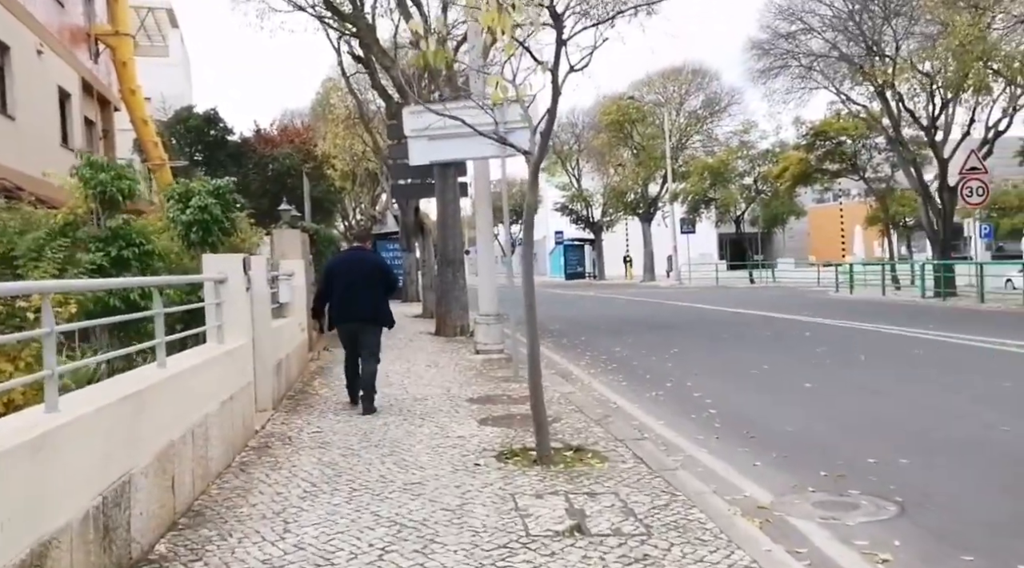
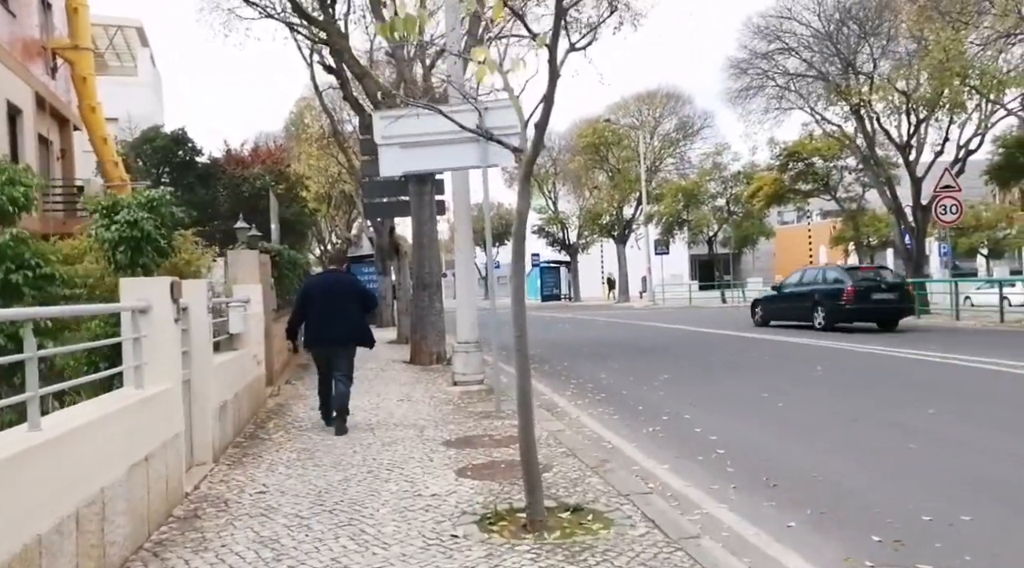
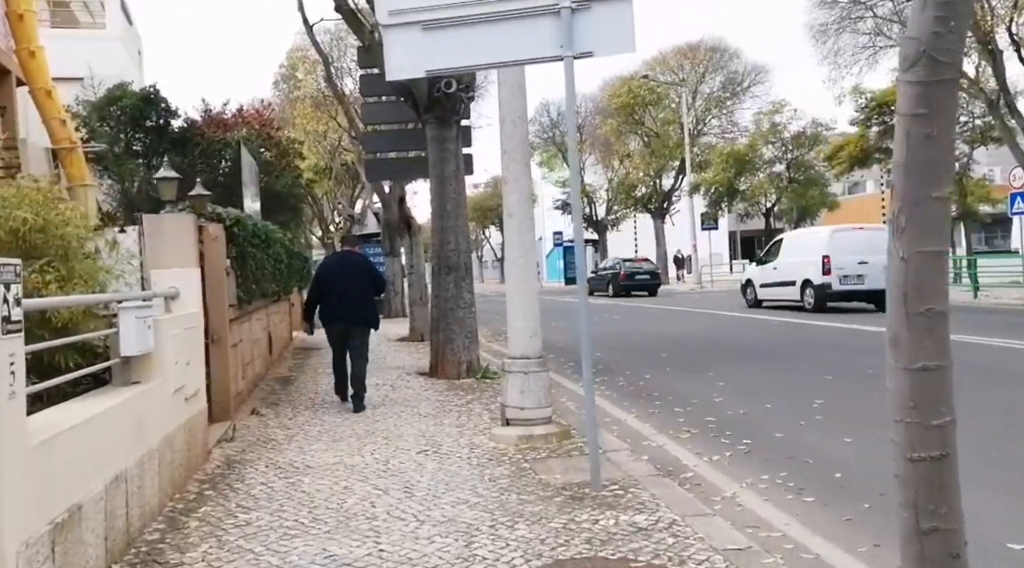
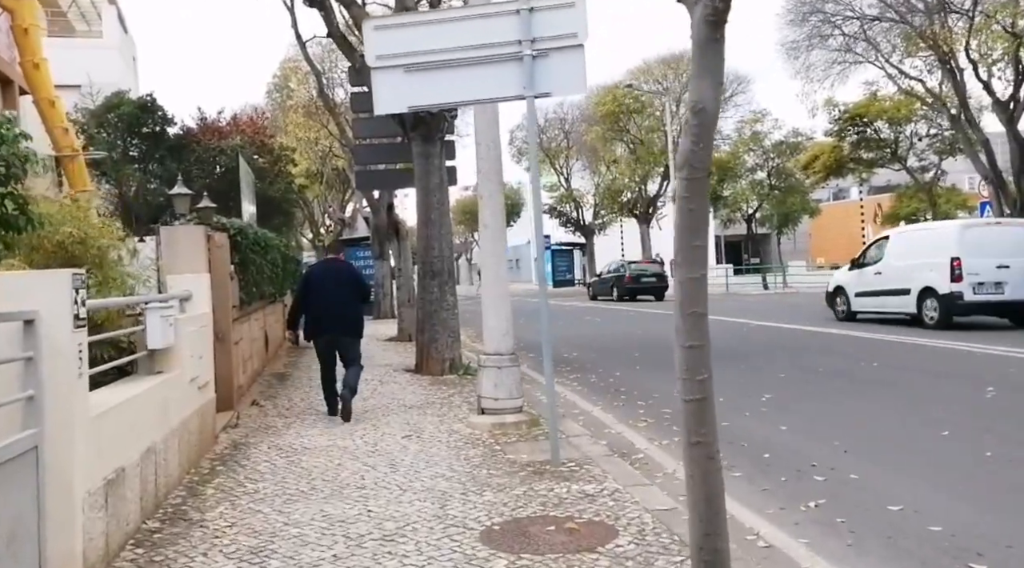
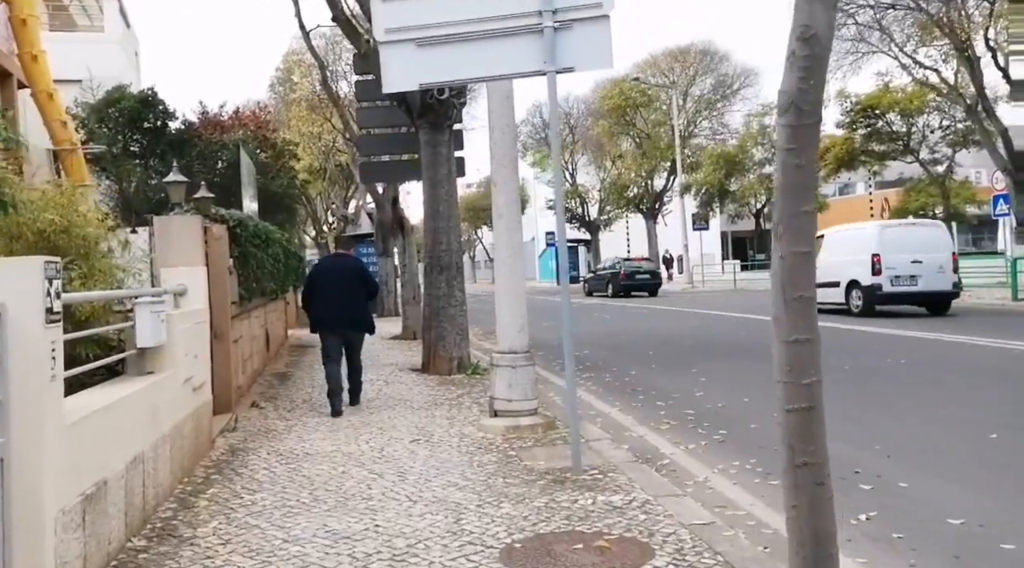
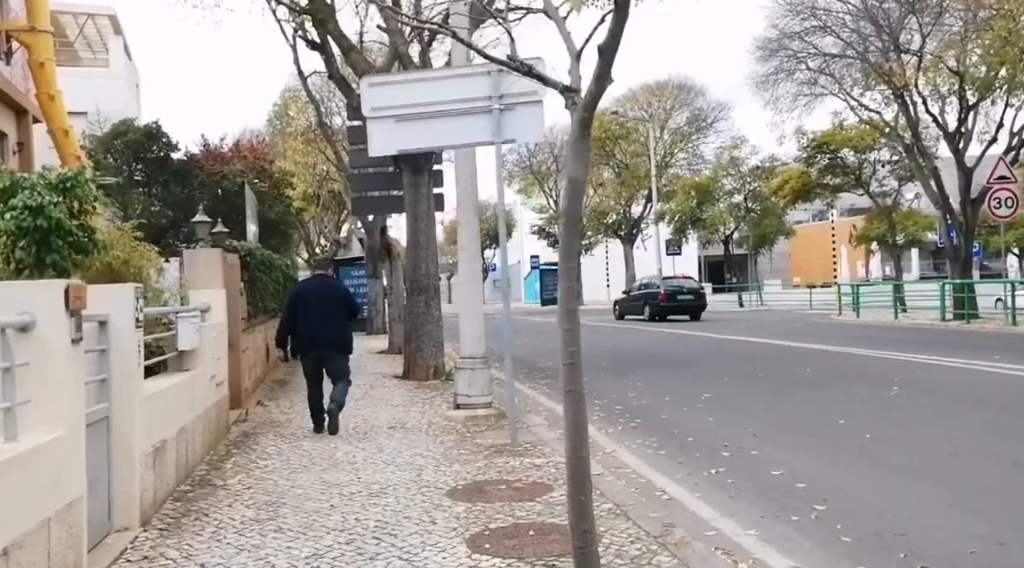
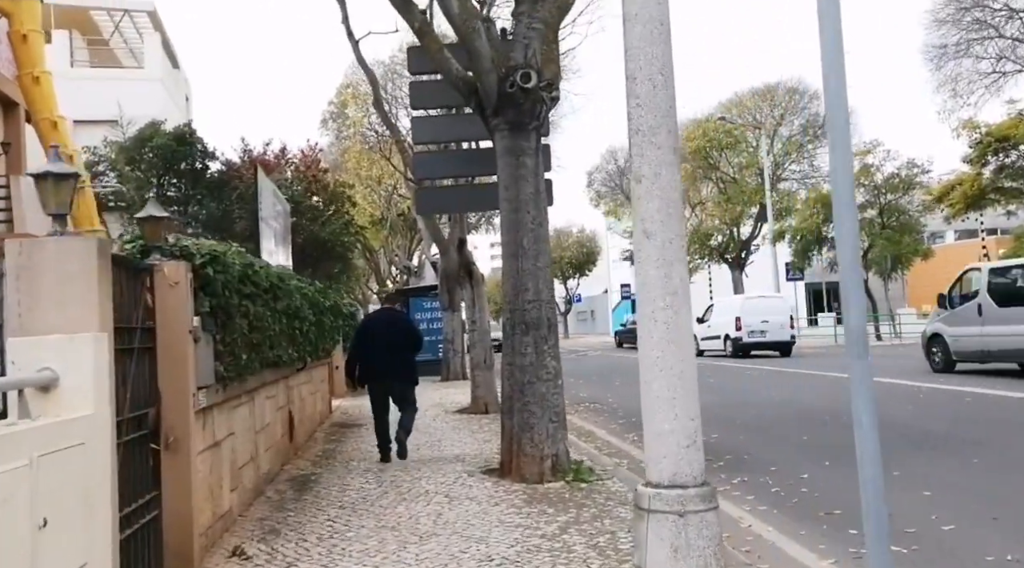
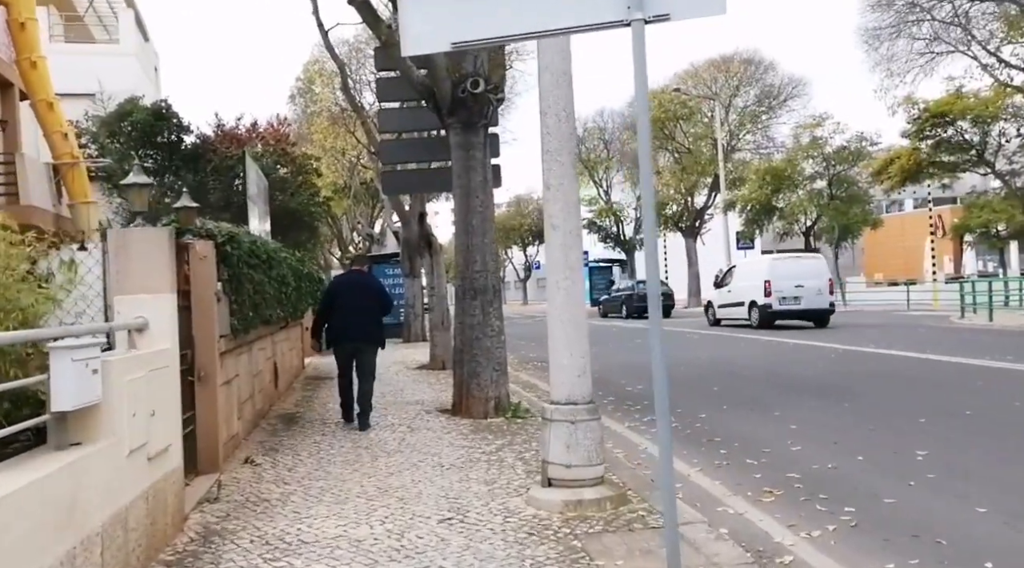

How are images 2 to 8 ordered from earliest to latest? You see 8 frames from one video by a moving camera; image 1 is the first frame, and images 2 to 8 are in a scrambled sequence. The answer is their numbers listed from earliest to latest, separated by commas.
2, 6, 4, 5, 3, 8, 7
